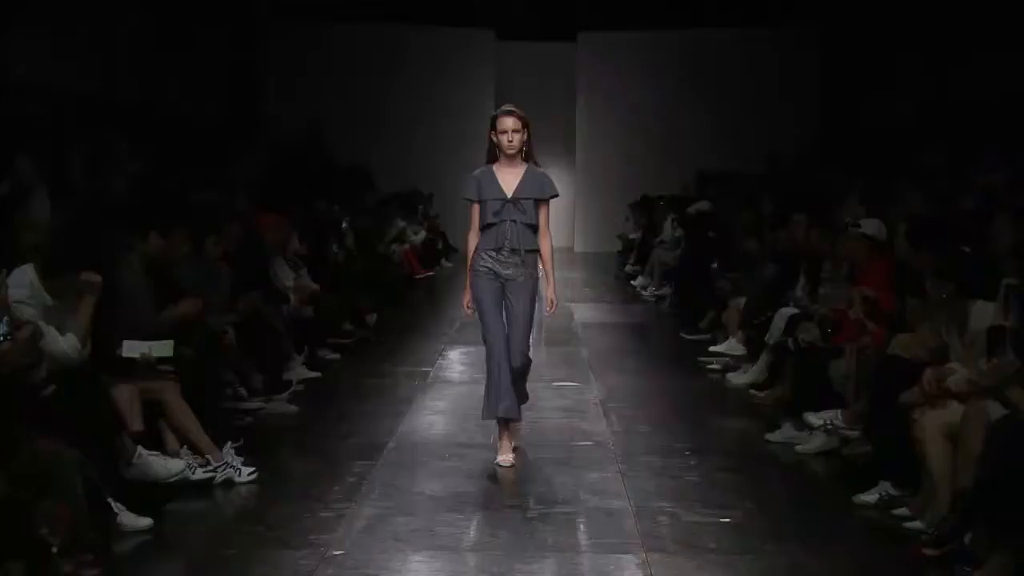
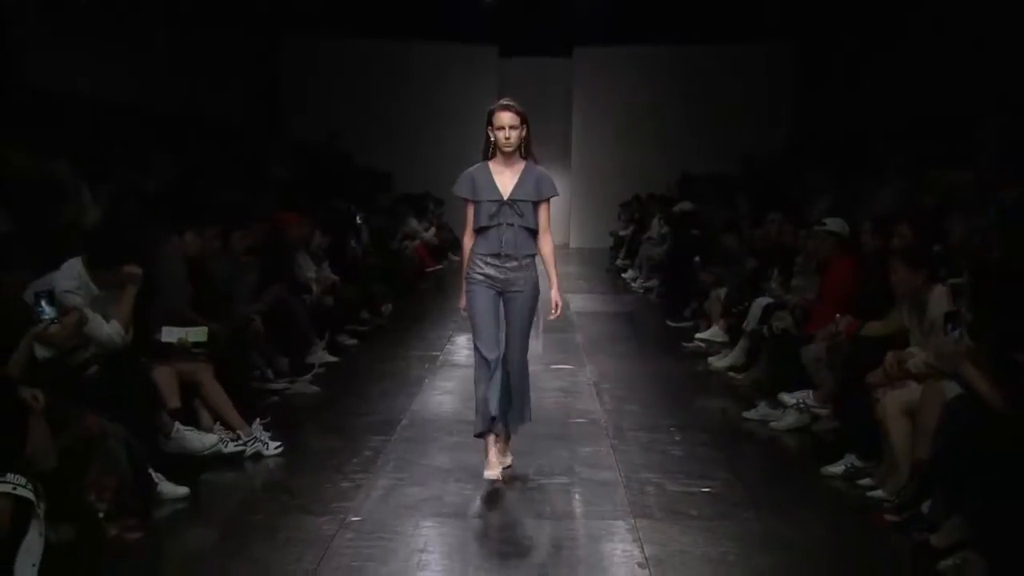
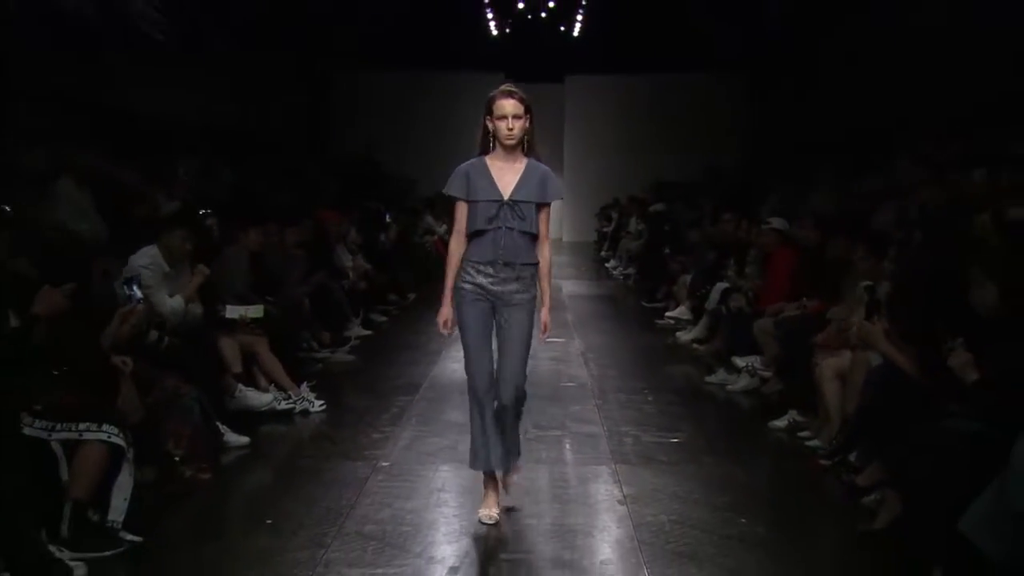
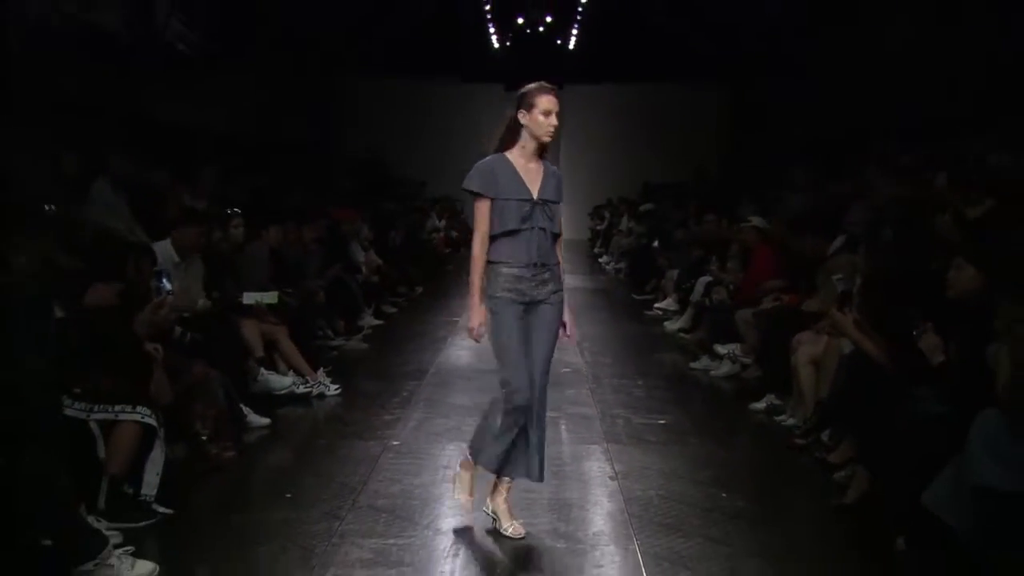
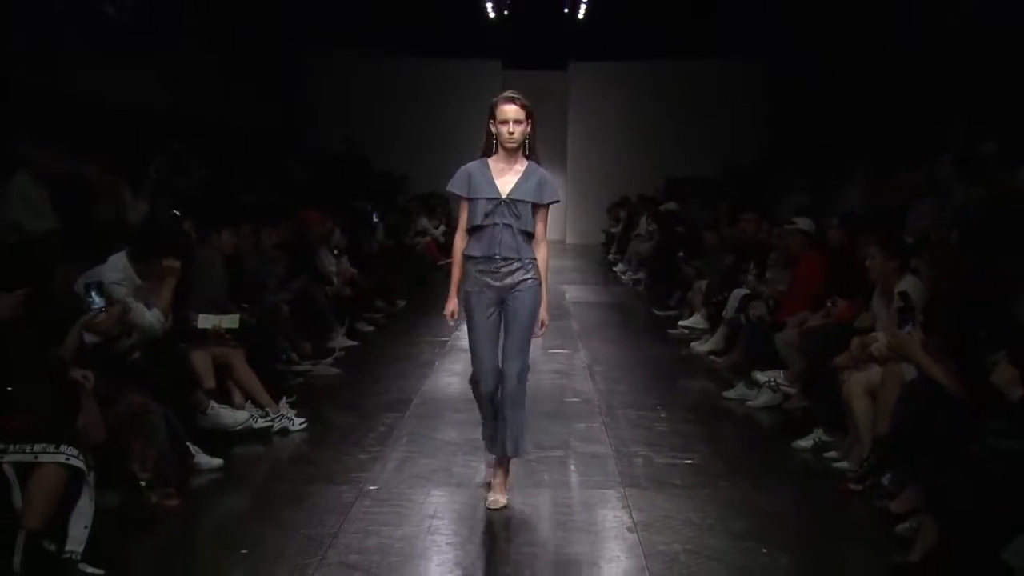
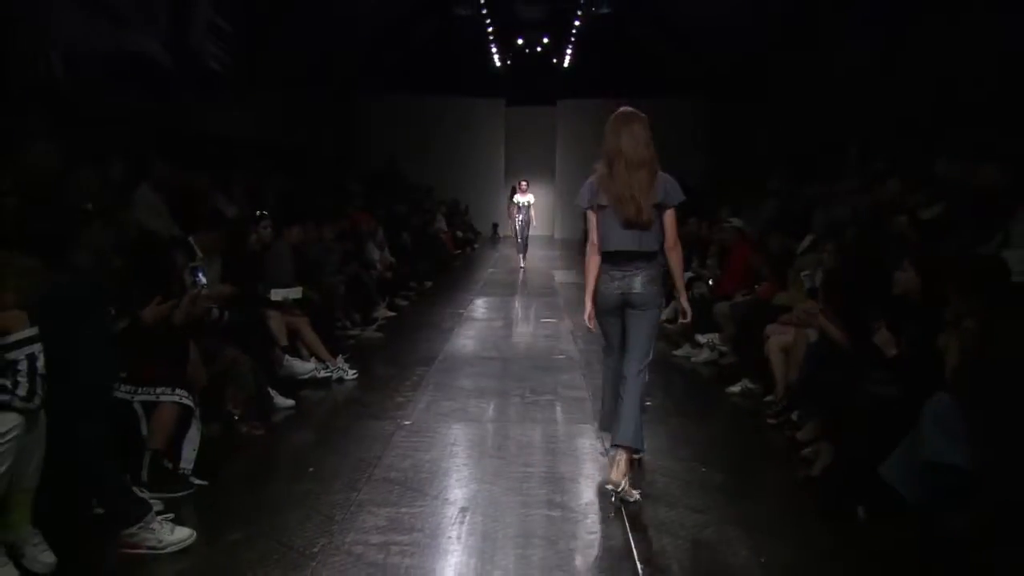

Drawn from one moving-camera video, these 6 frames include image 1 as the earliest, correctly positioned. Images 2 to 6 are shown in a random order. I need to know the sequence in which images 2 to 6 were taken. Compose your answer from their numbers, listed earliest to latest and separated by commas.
2, 5, 3, 4, 6
